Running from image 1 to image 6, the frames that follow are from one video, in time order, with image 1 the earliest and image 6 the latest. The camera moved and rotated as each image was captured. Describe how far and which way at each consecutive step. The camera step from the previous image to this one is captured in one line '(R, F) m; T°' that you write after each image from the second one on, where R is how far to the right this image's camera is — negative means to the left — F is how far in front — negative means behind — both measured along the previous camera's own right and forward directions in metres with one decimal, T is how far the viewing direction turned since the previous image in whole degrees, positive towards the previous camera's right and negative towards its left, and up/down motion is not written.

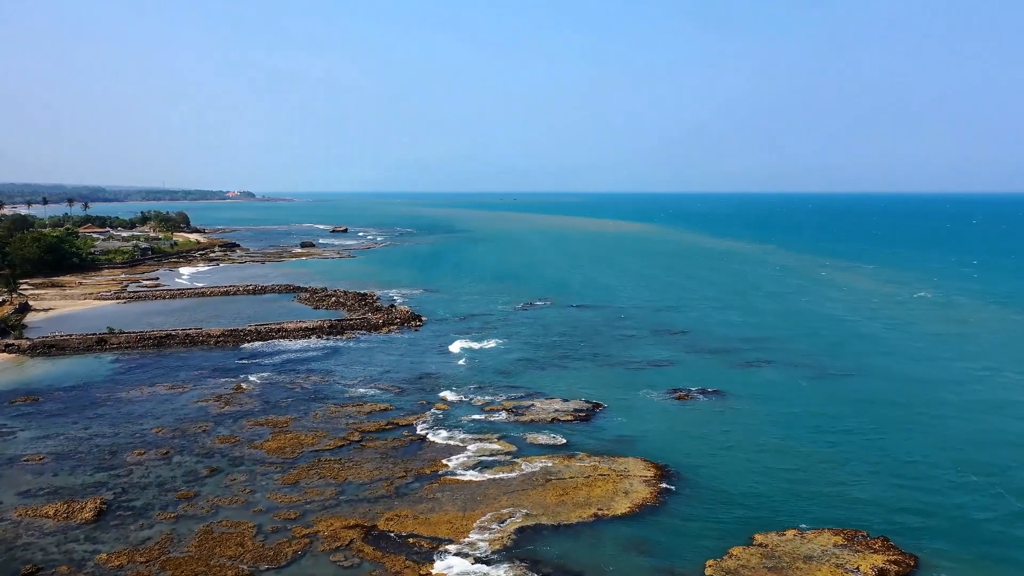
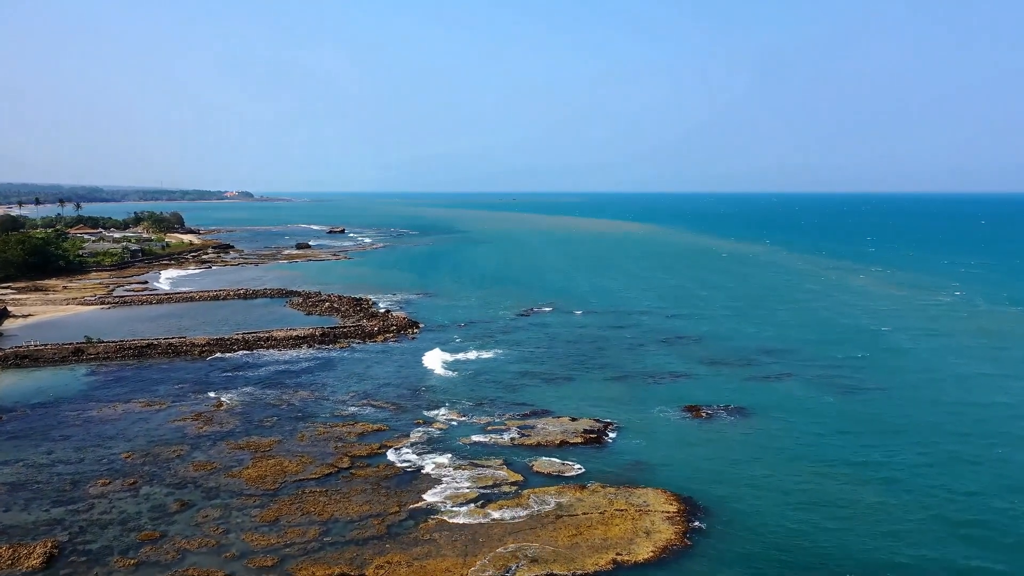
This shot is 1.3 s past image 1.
(-0.2, +2.4) m; 0°
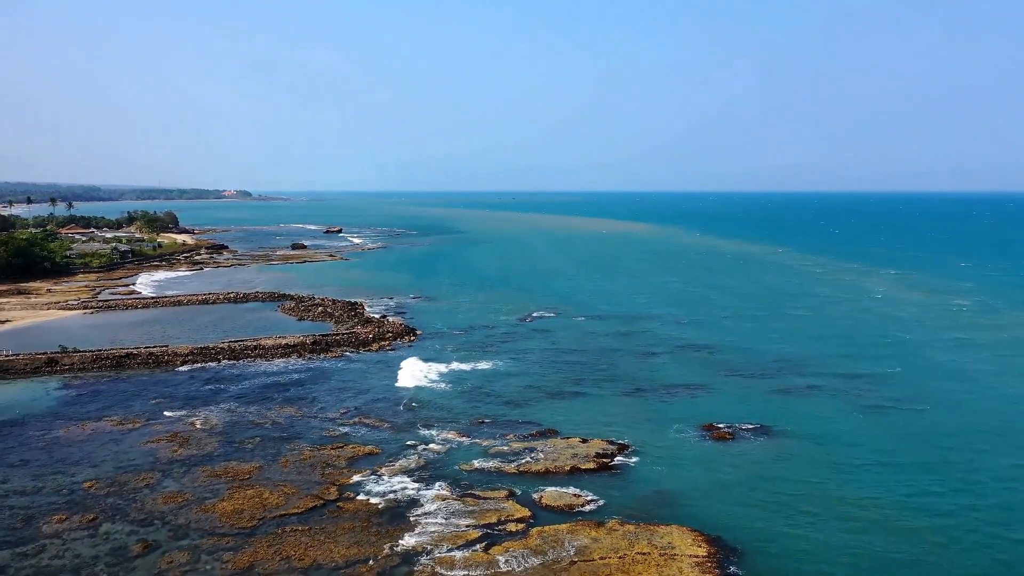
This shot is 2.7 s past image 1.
(-0.2, +2.5) m; 0°
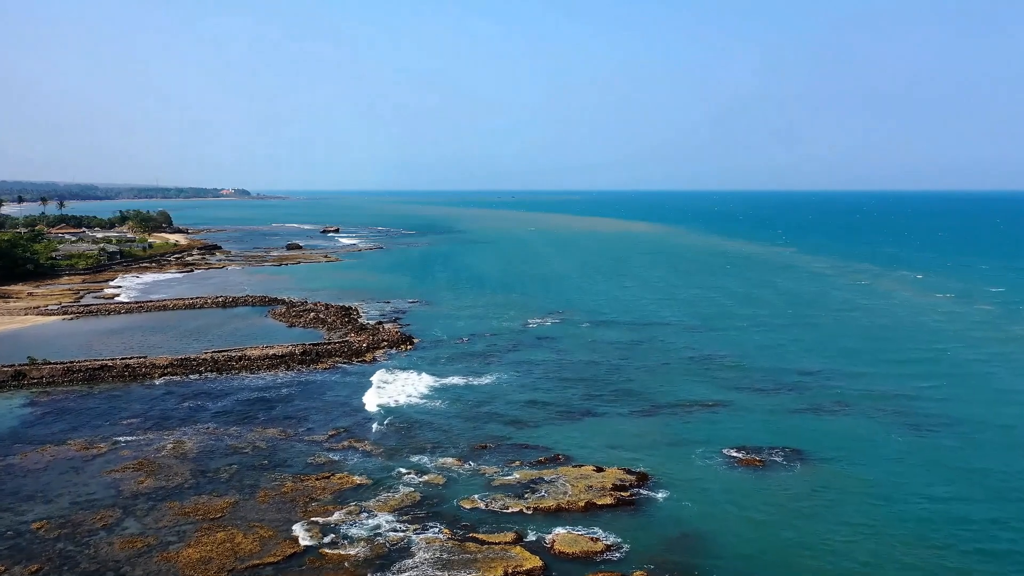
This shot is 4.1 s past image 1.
(-0.3, +2.7) m; 0°
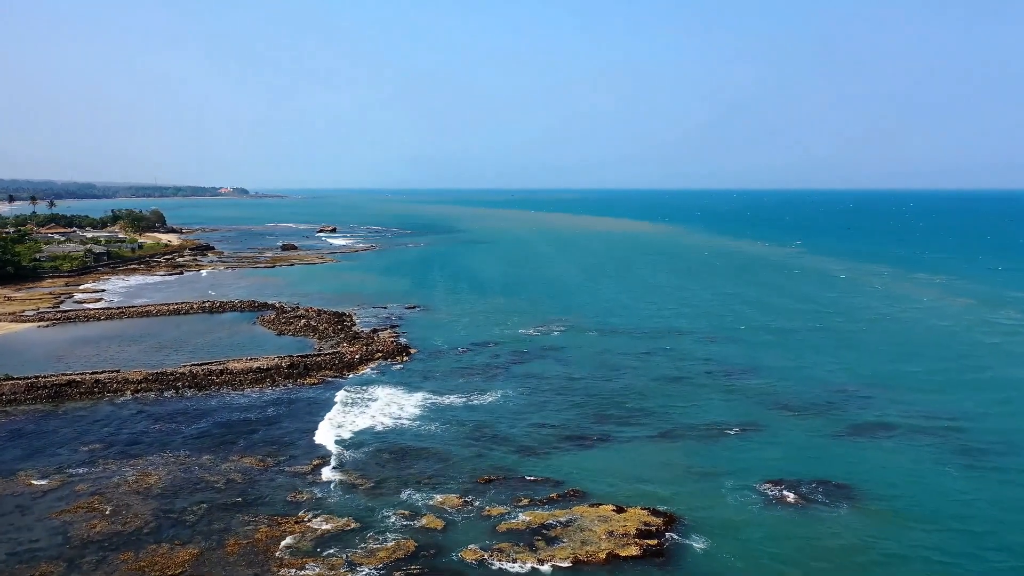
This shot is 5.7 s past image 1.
(-0.3, +2.9) m; 0°
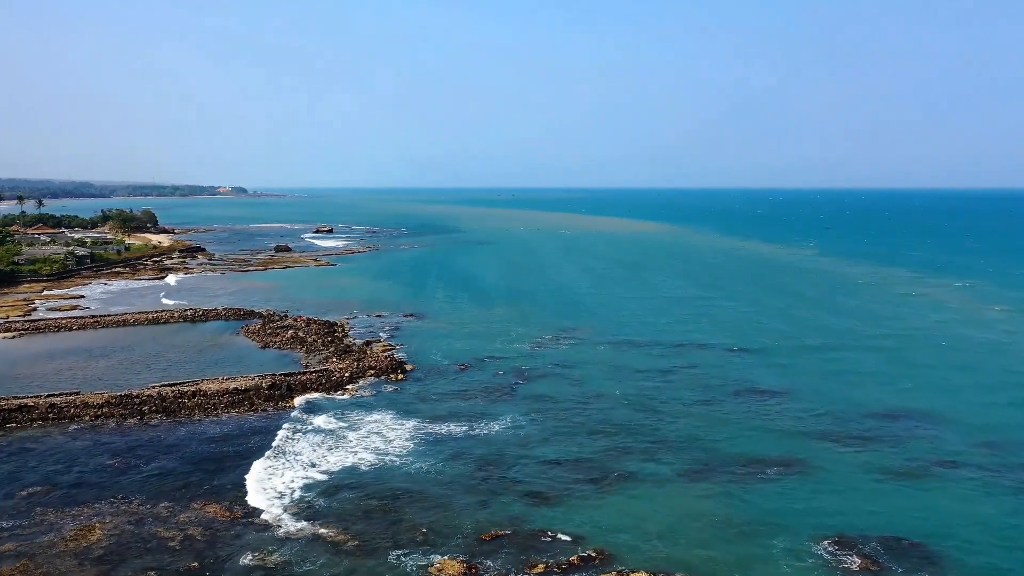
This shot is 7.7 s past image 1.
(-0.3, +3.6) m; 0°
